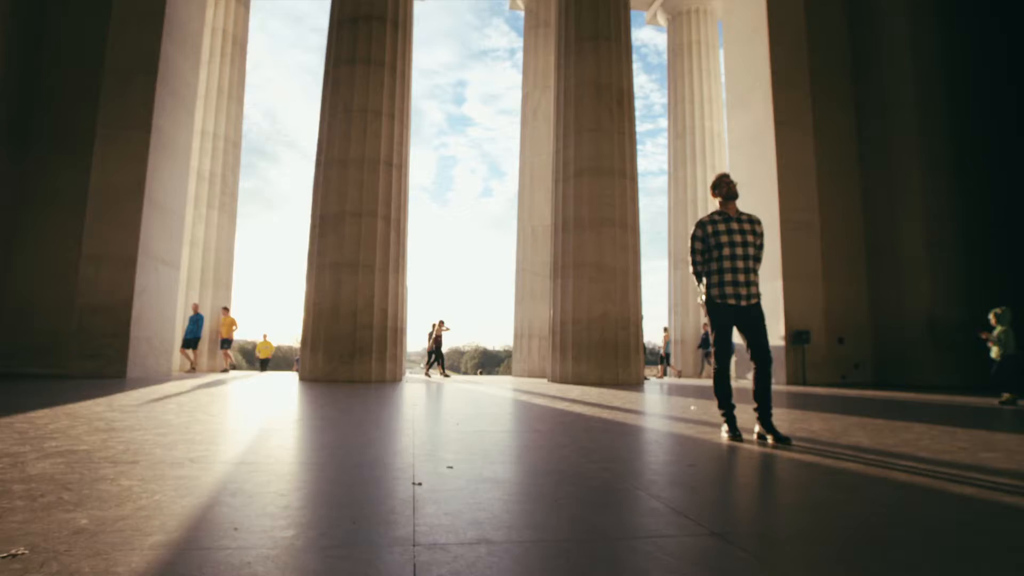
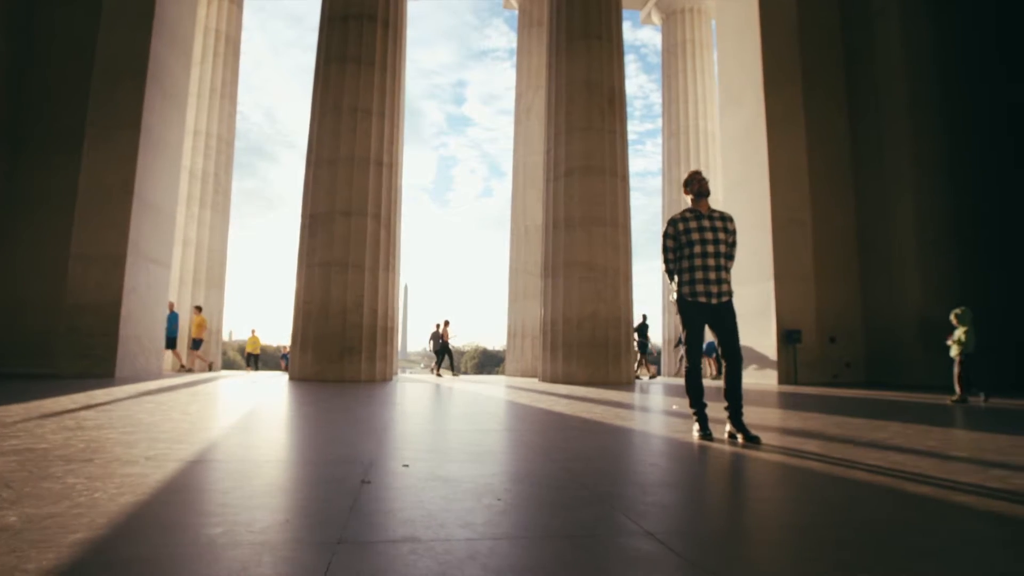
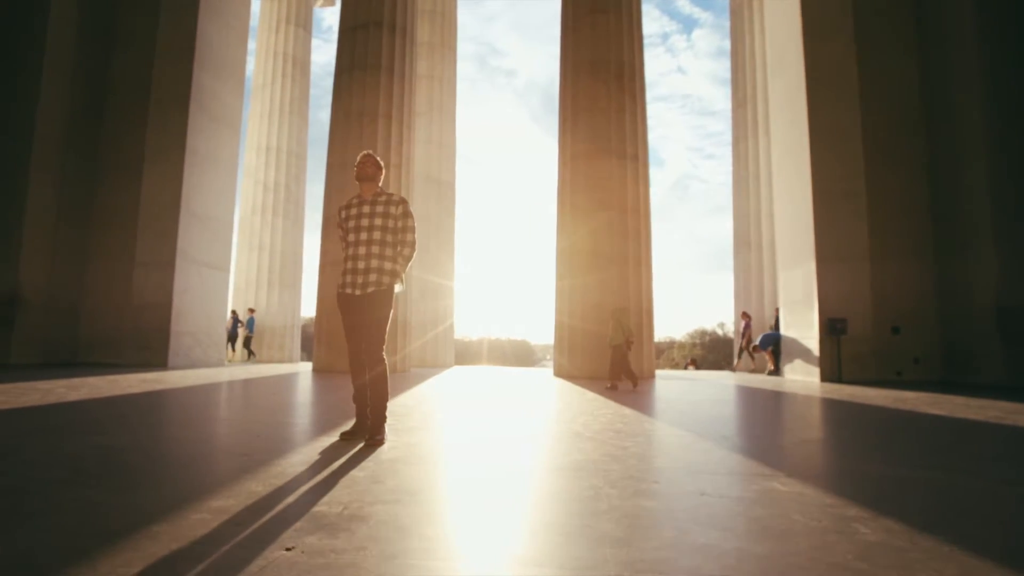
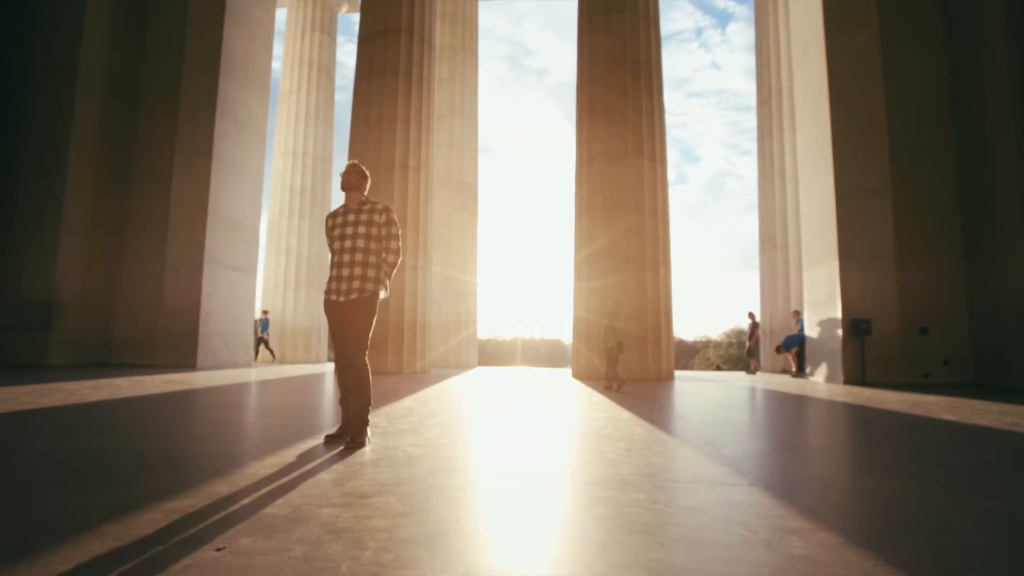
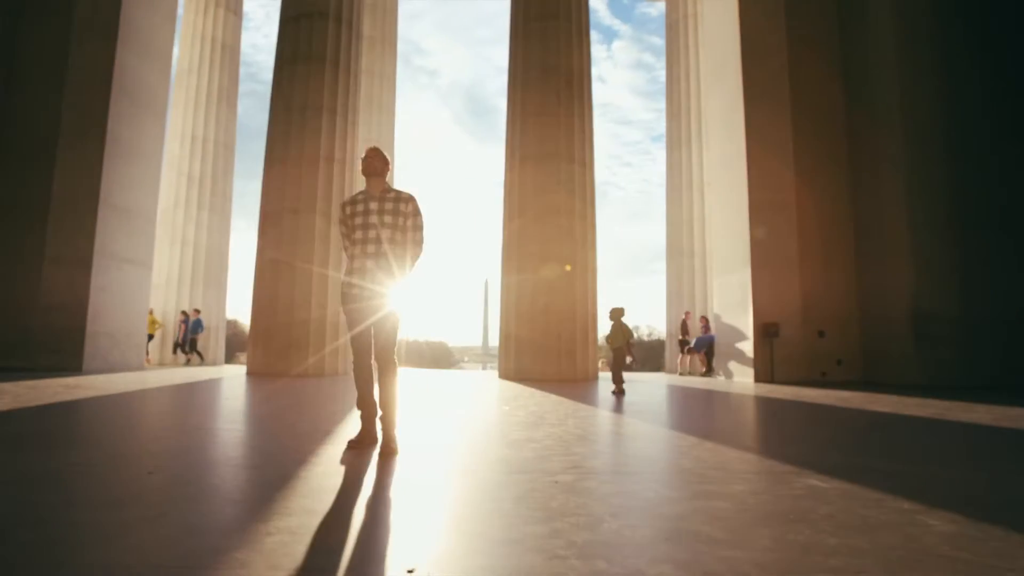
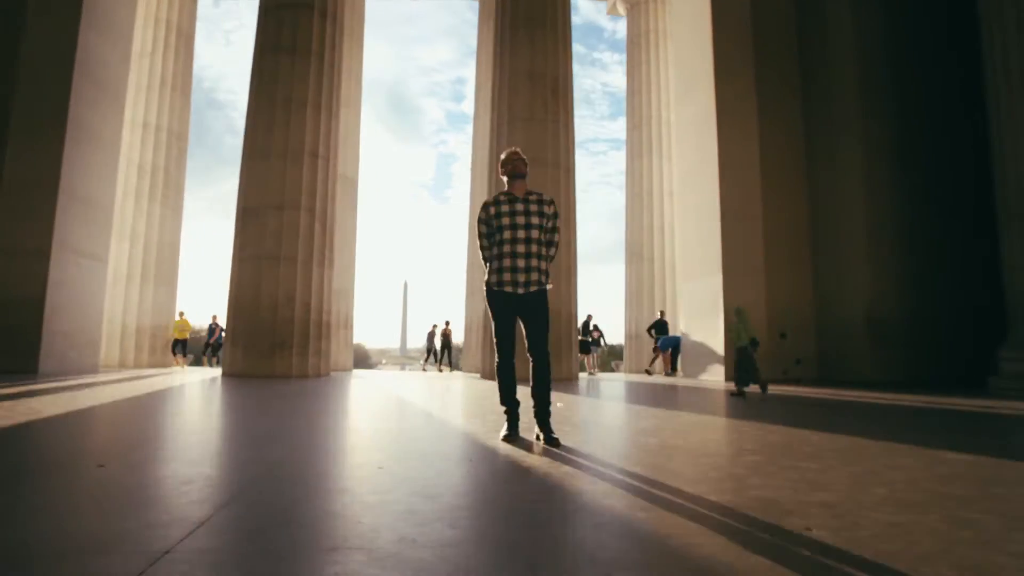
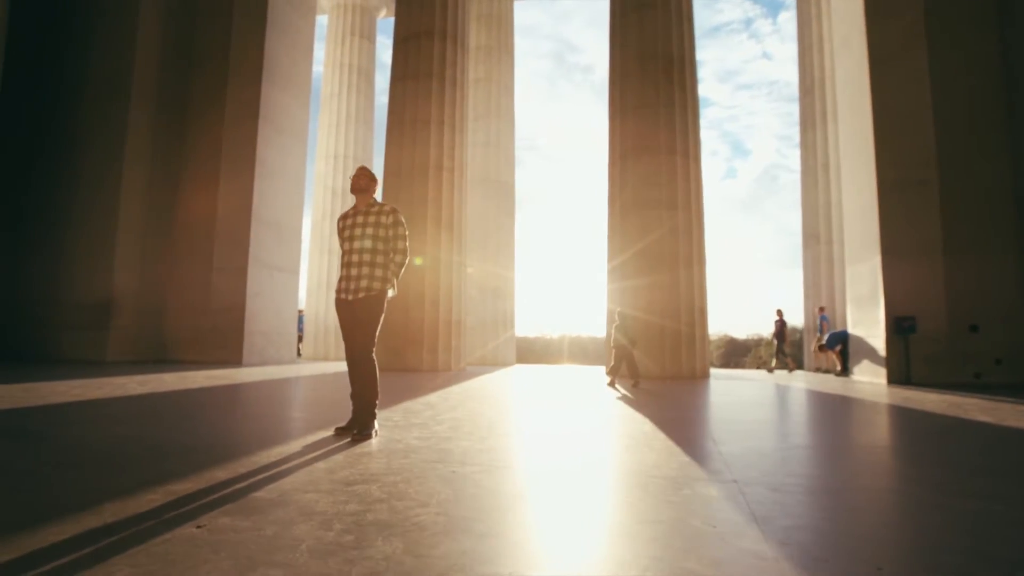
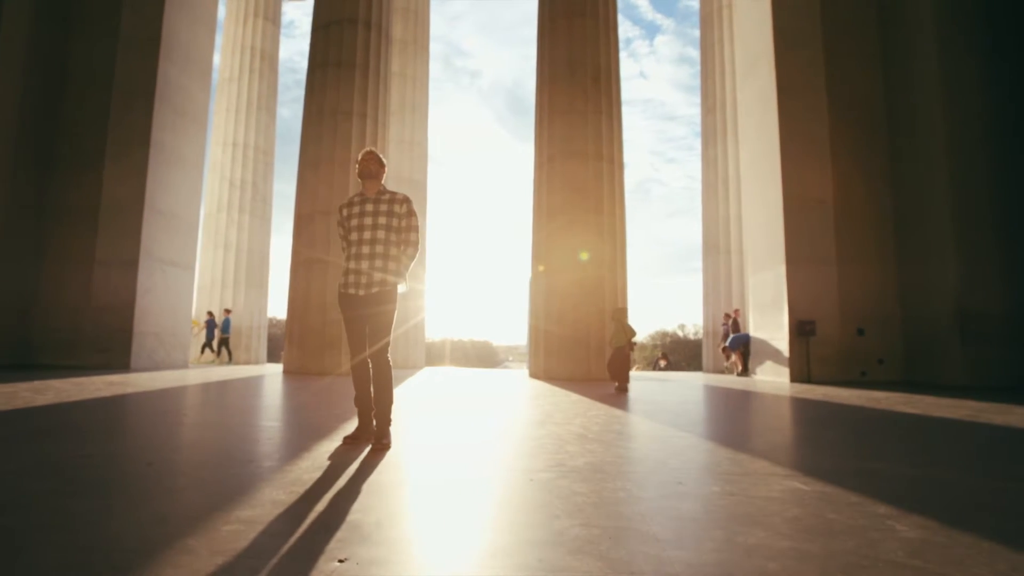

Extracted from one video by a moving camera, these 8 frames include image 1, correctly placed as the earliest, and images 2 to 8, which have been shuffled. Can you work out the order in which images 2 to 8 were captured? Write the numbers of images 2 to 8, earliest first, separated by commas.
2, 6, 5, 8, 3, 4, 7
